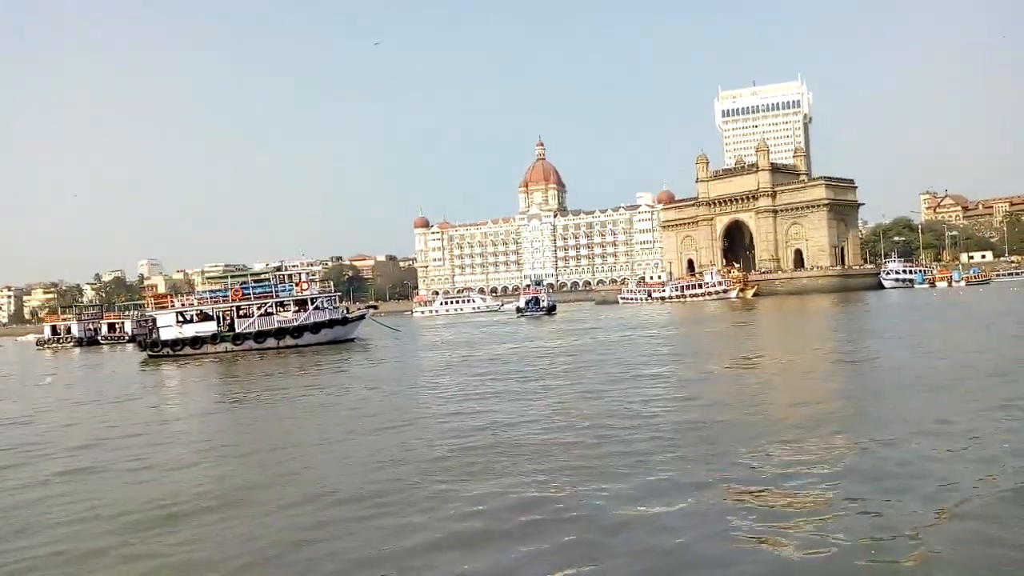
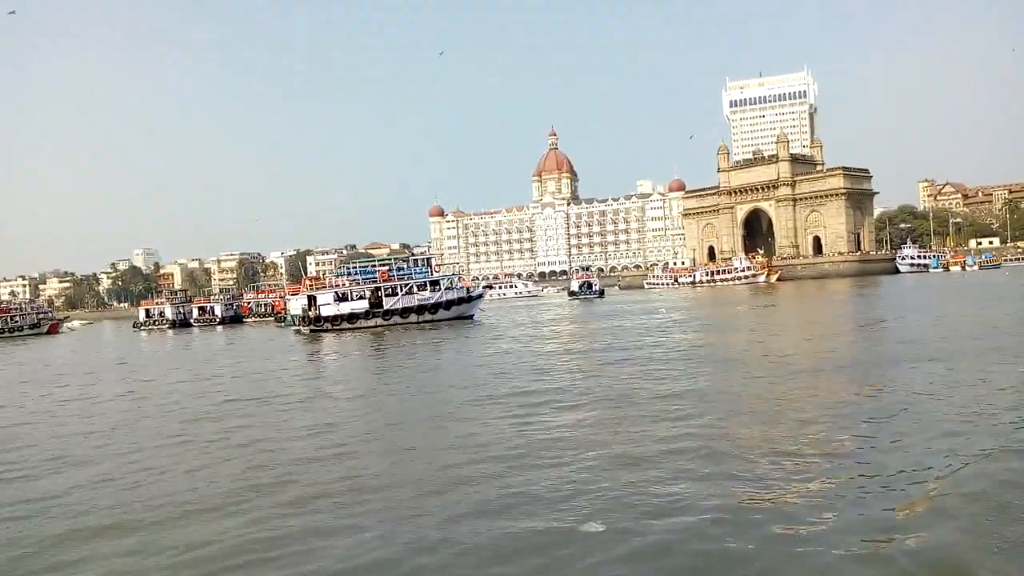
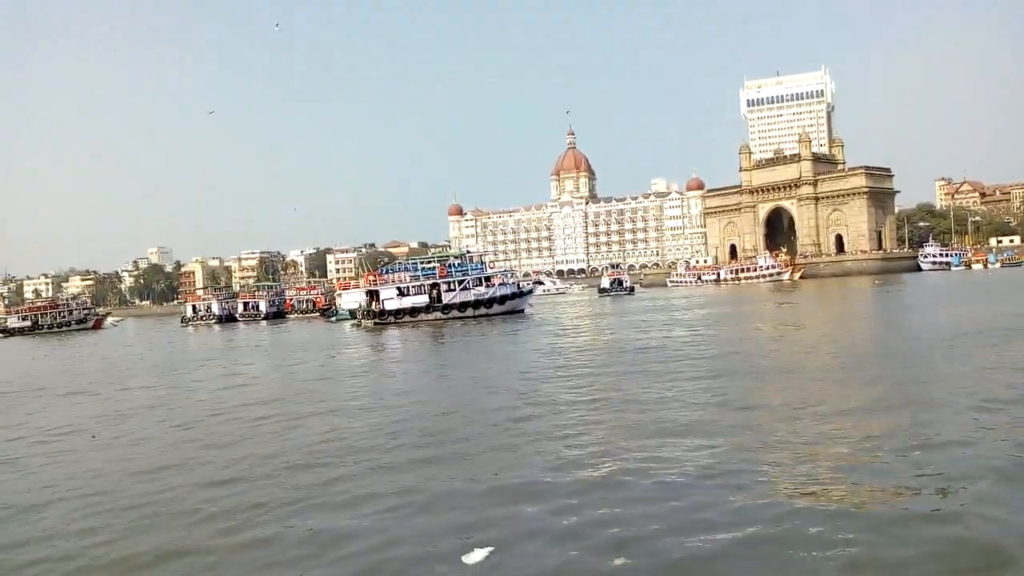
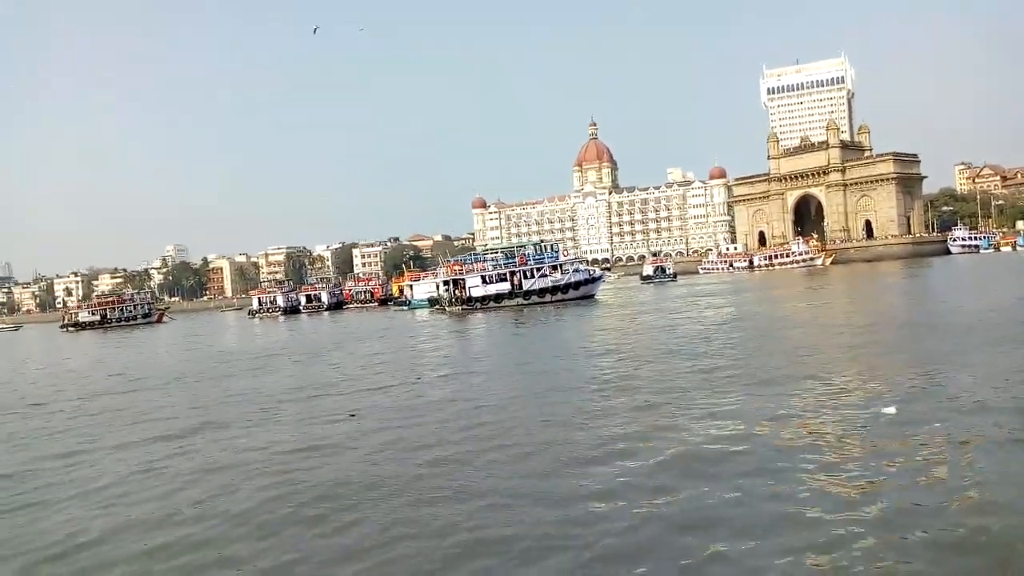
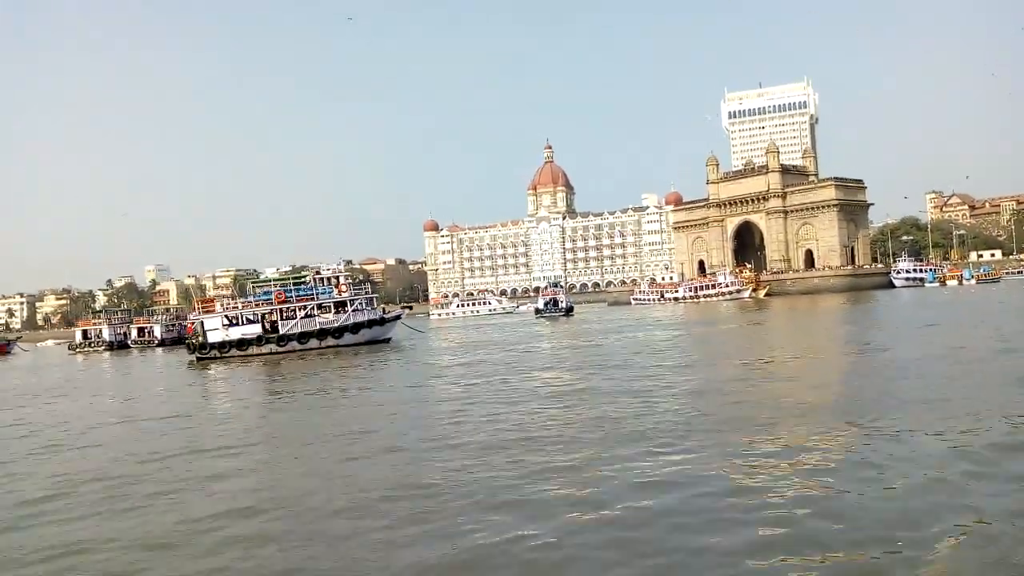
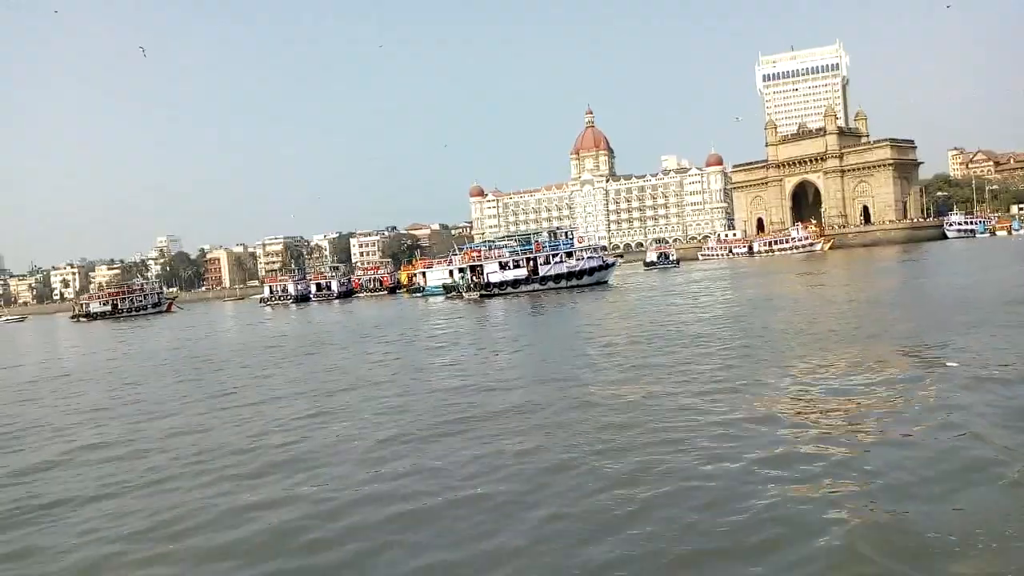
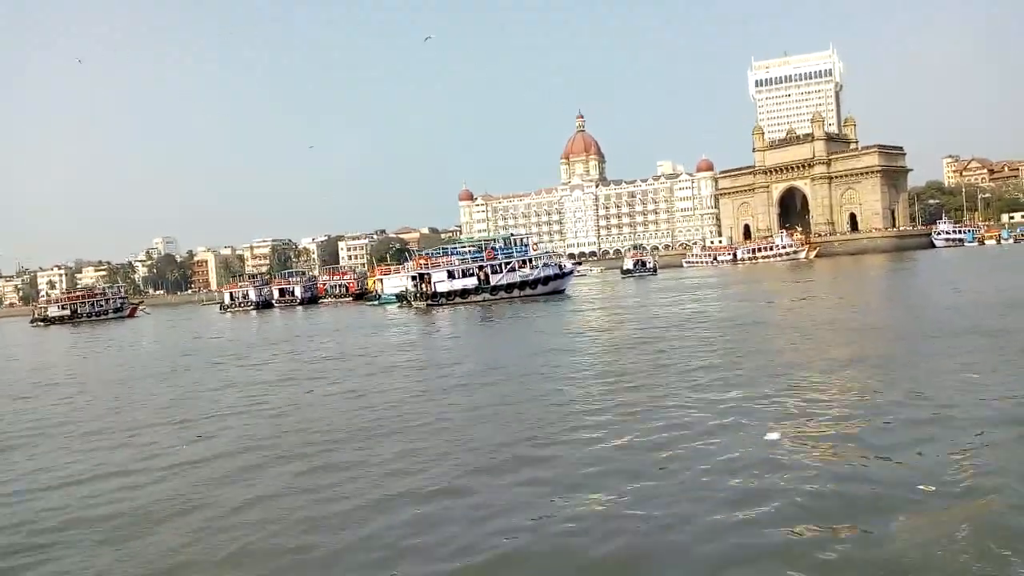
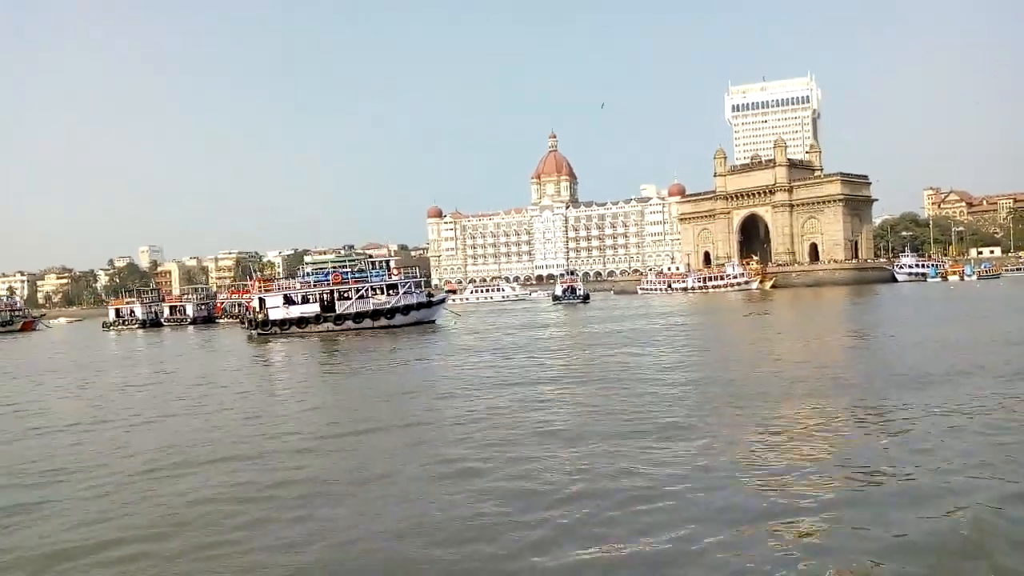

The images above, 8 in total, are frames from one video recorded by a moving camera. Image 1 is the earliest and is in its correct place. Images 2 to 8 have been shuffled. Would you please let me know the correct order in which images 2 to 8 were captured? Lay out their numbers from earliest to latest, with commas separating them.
5, 8, 2, 3, 7, 4, 6
